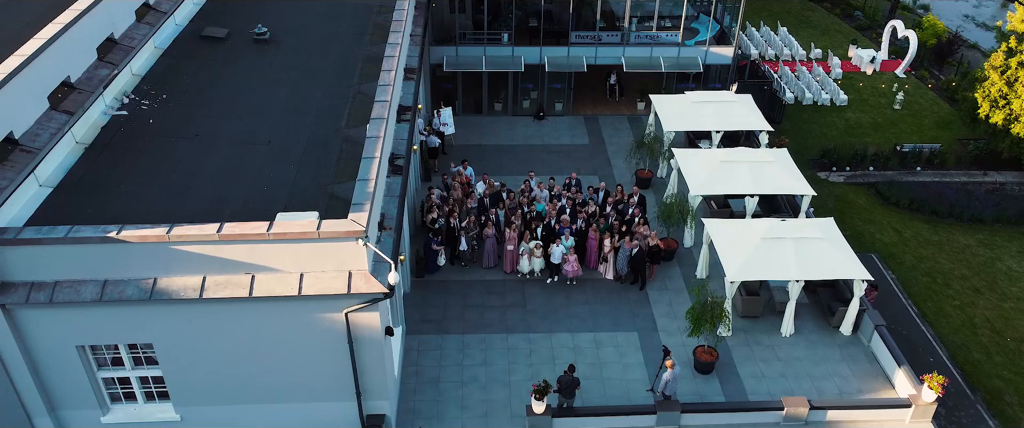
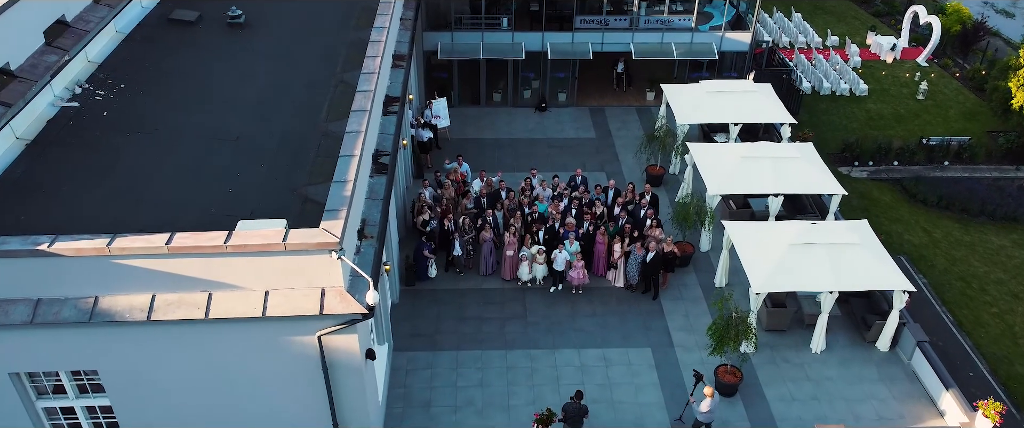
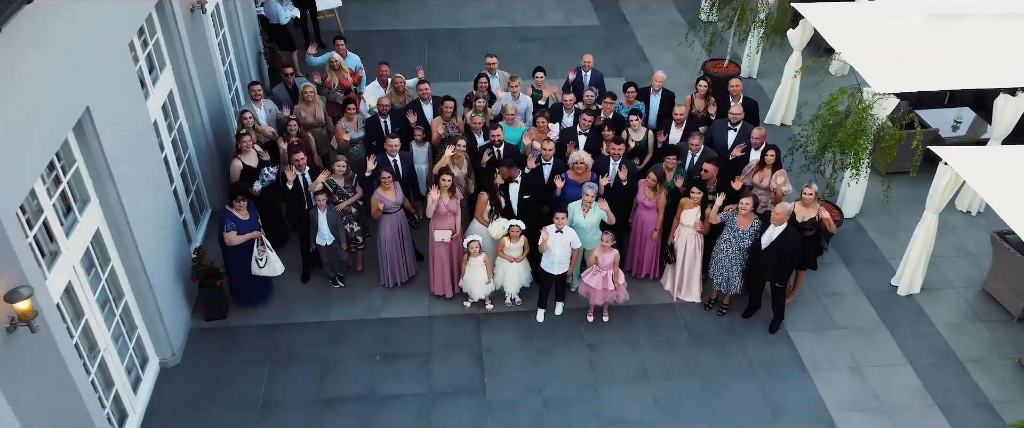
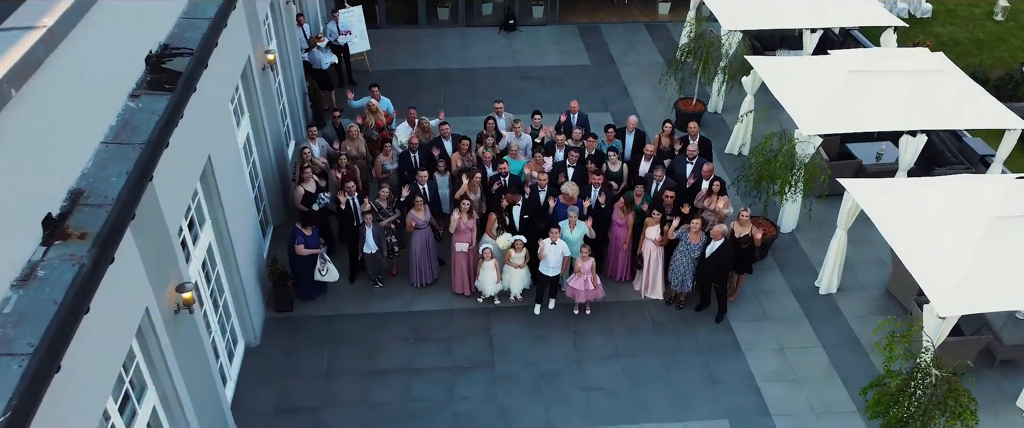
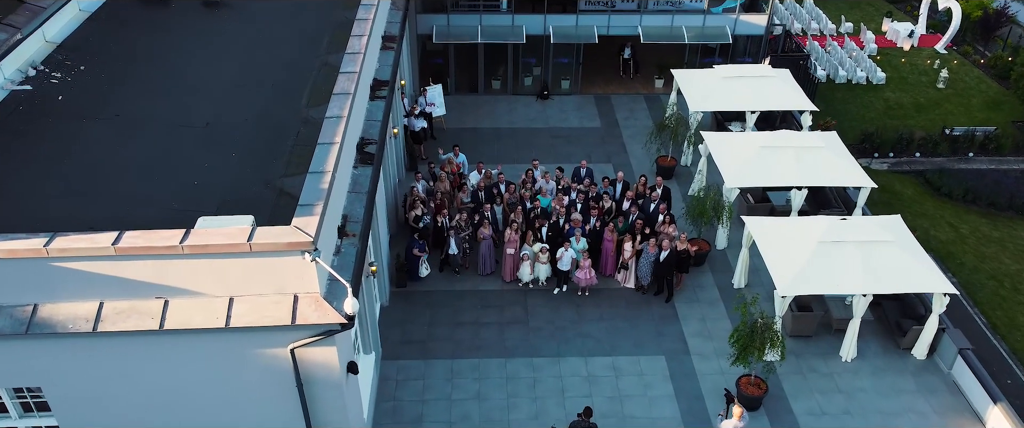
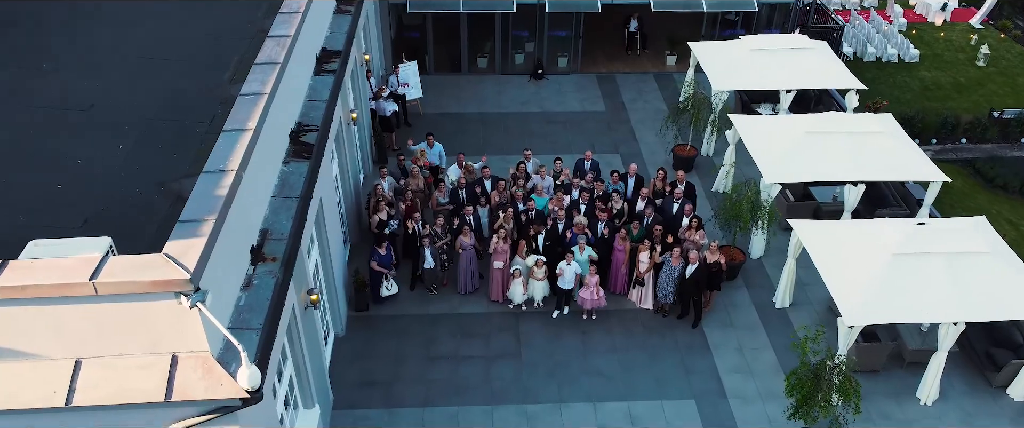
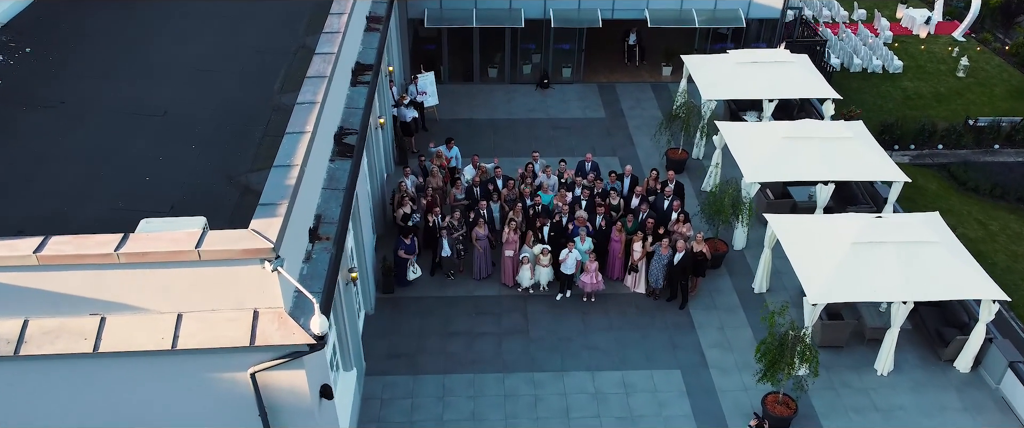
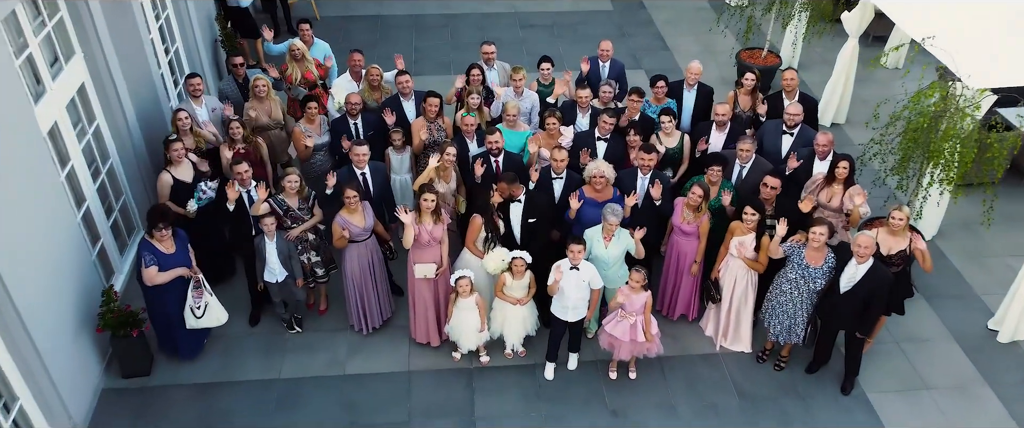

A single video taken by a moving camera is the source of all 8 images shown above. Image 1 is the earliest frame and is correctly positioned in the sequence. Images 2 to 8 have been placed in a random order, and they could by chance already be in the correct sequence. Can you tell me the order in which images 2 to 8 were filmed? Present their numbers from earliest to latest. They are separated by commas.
2, 5, 7, 6, 4, 3, 8
